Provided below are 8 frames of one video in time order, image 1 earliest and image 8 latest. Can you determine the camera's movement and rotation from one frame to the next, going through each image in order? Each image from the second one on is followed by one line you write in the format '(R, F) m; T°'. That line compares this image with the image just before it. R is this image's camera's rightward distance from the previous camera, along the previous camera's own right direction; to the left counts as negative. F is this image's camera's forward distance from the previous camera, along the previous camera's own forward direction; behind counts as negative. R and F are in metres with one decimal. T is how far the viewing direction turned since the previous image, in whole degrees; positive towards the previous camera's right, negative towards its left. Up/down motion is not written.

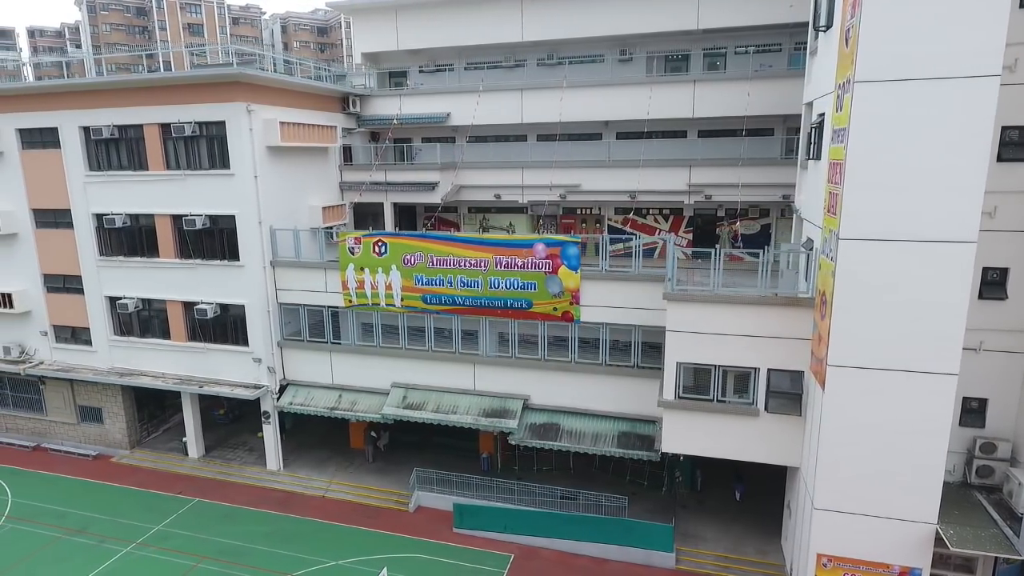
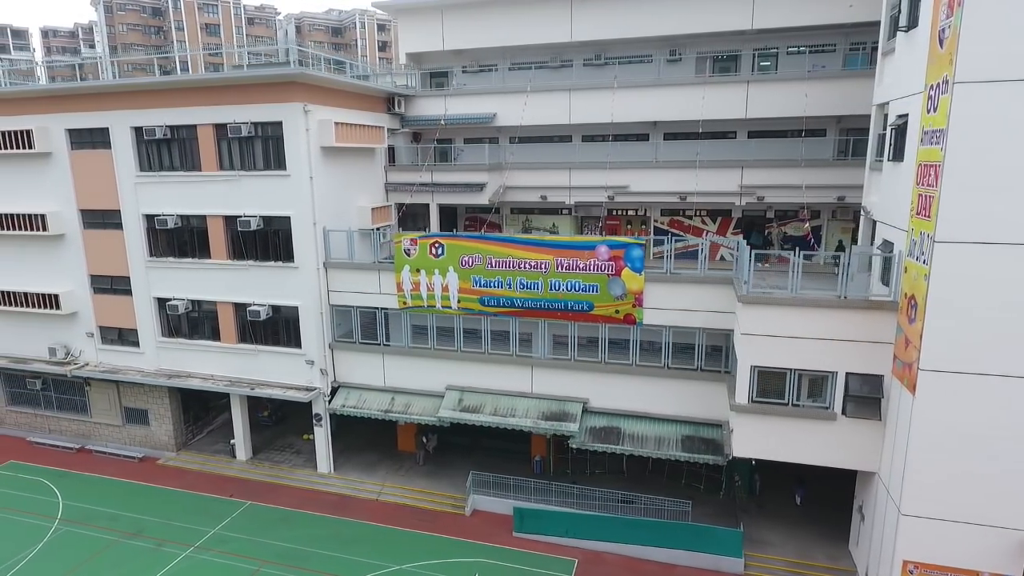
(-1.8, +0.2) m; 0°
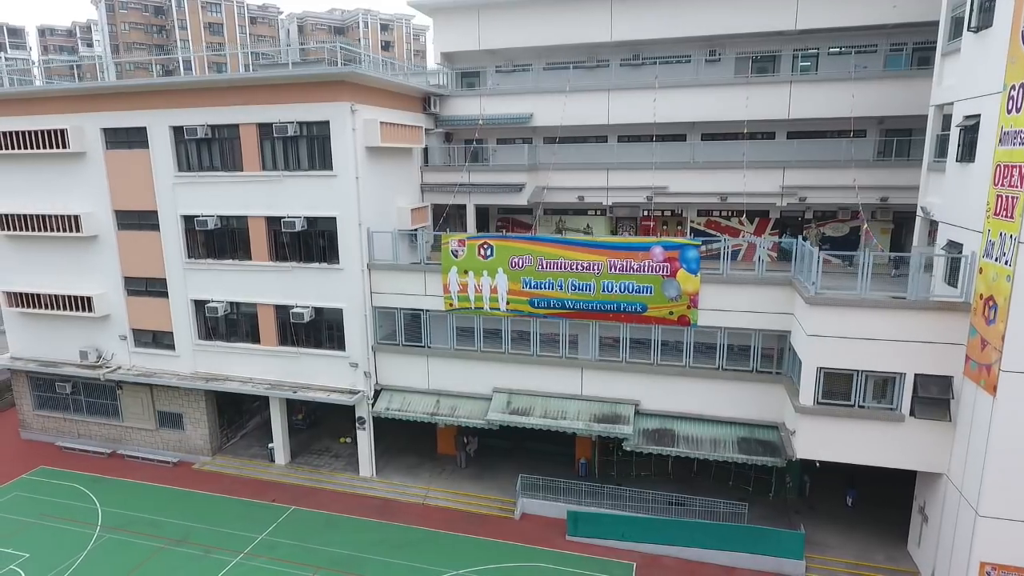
(-1.9, +0.2) m; +1°
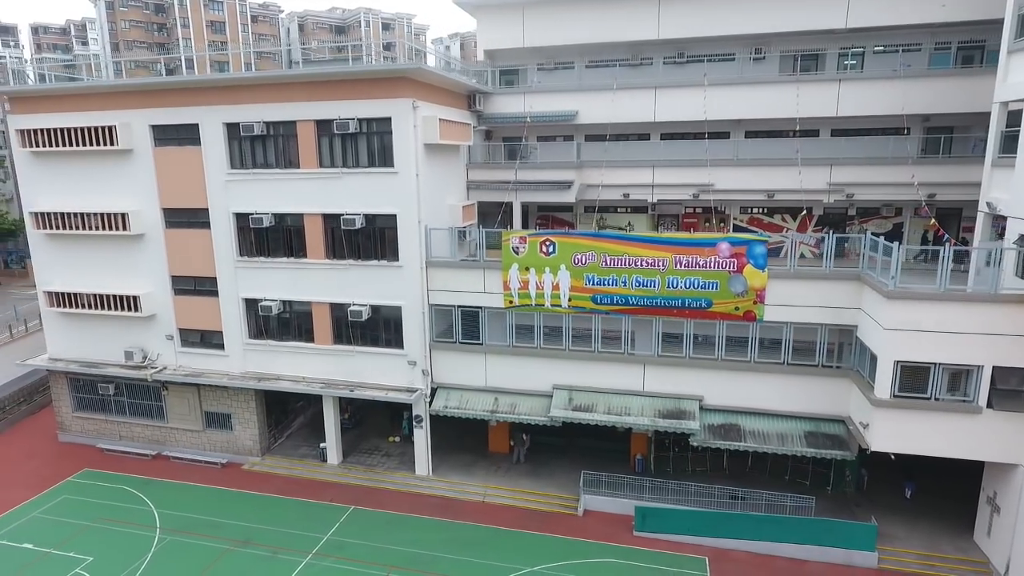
(-2.4, 0.0) m; +1°
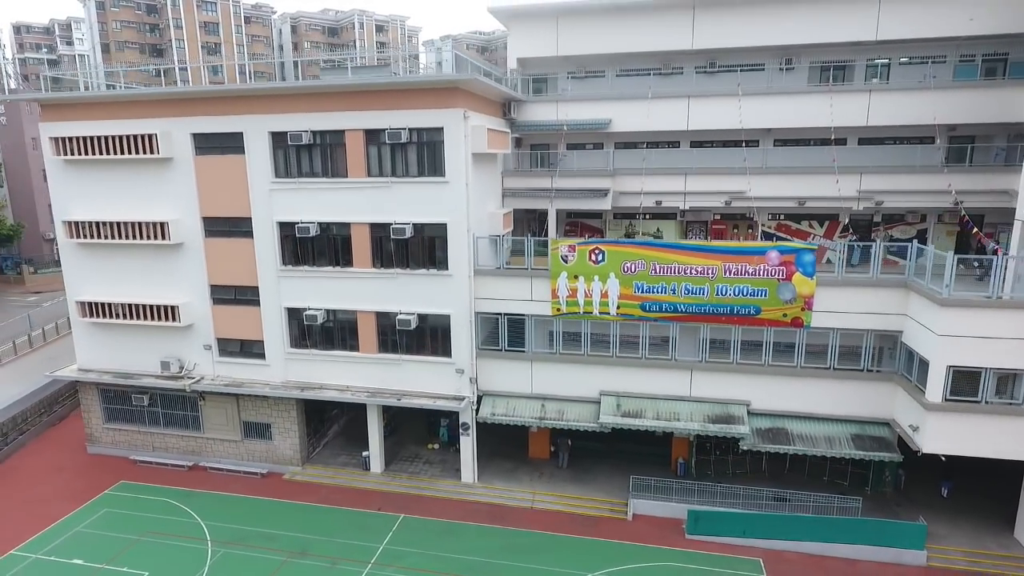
(-2.3, -0.2) m; +2°
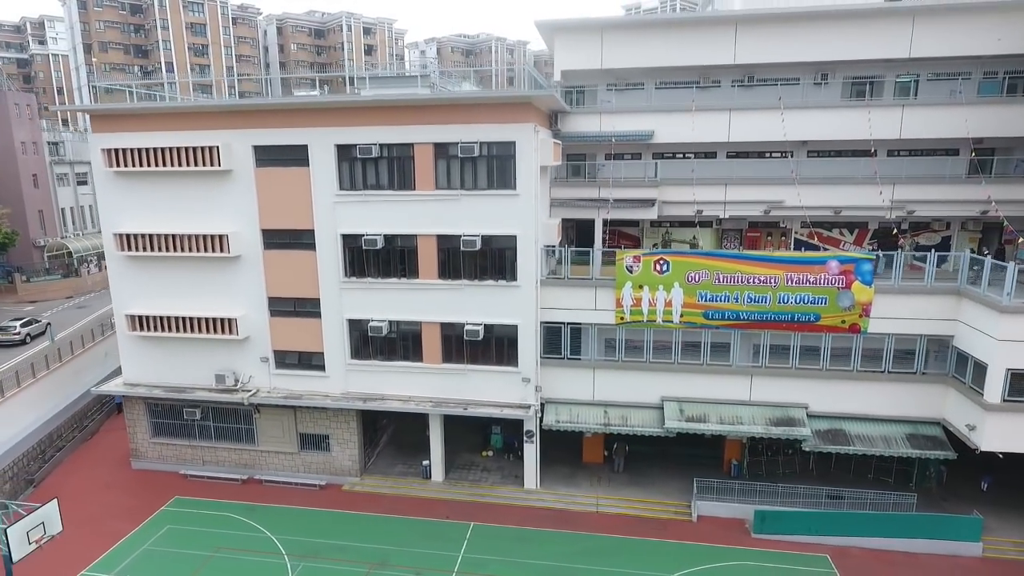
(-3.3, -0.3) m; +3°
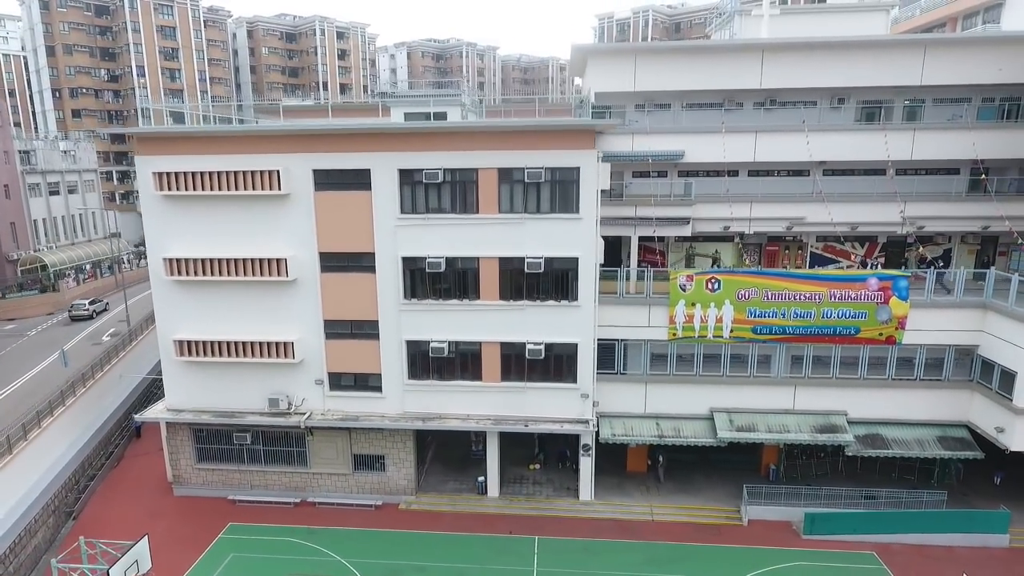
(-3.7, -0.5) m; +4°
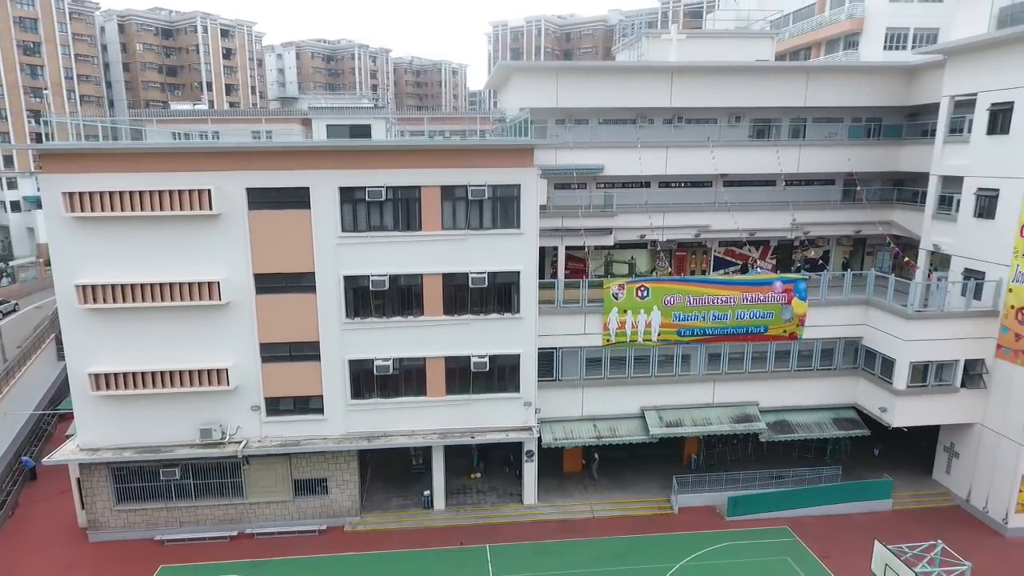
(-1.8, -0.4) m; +10°
